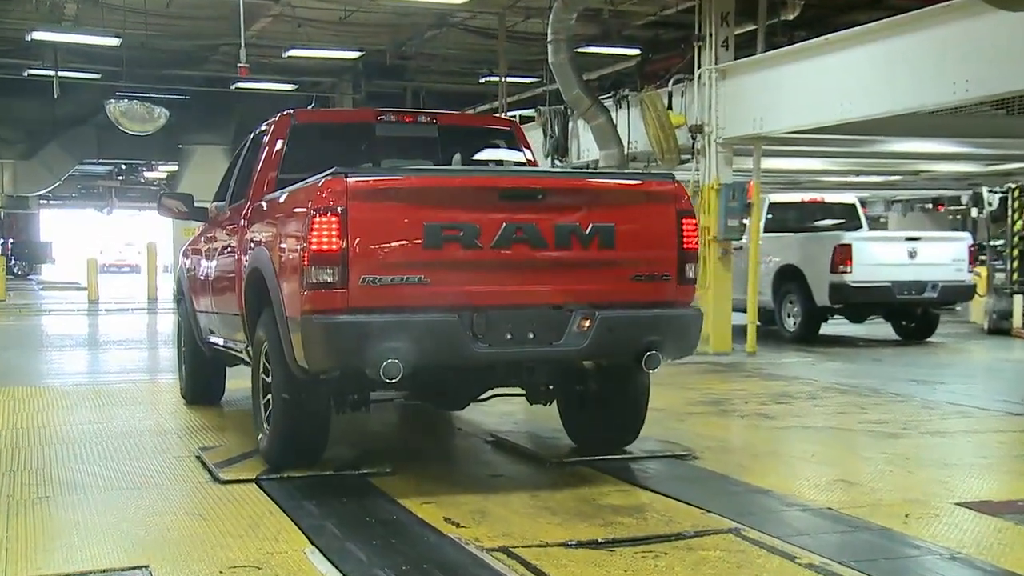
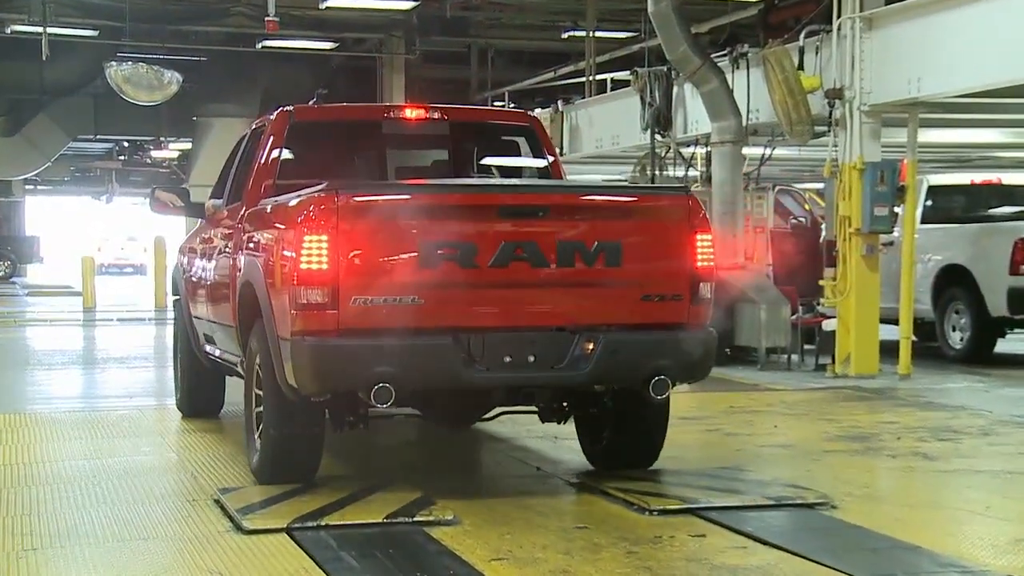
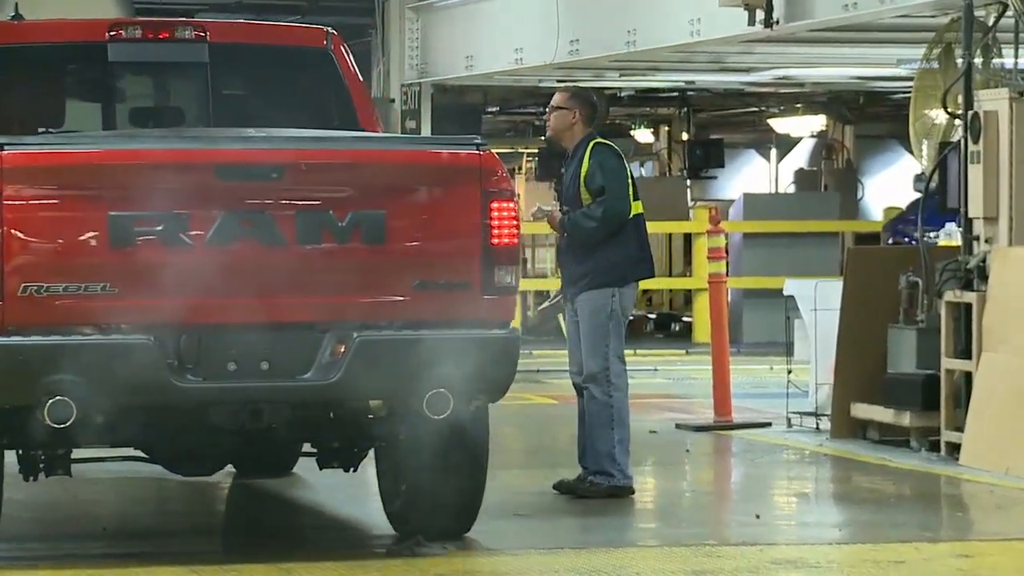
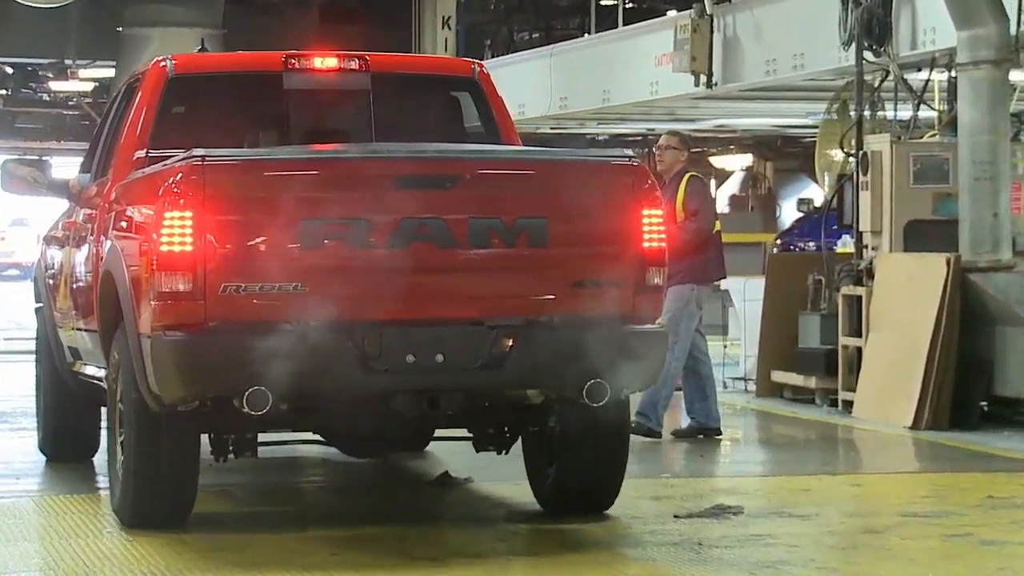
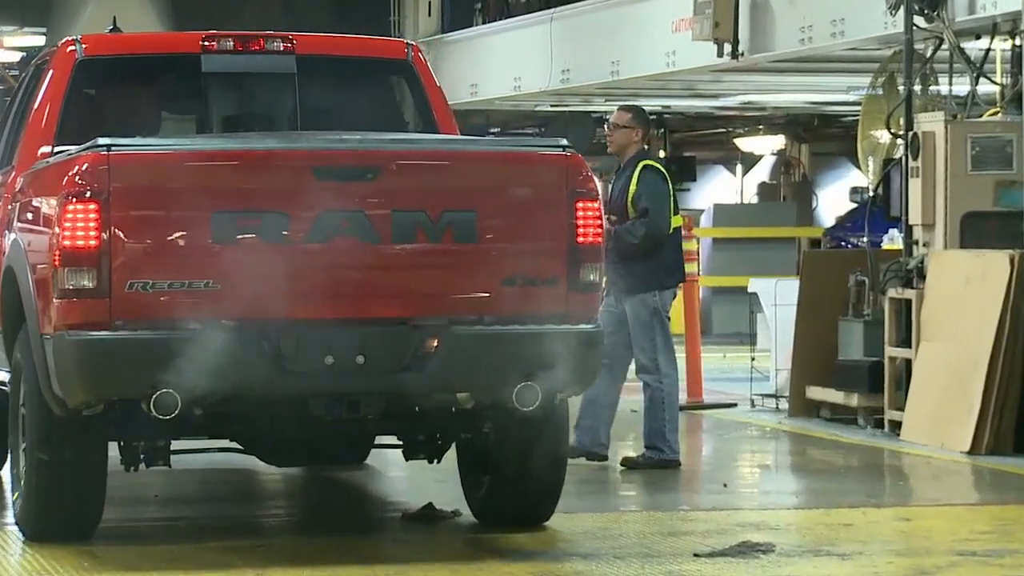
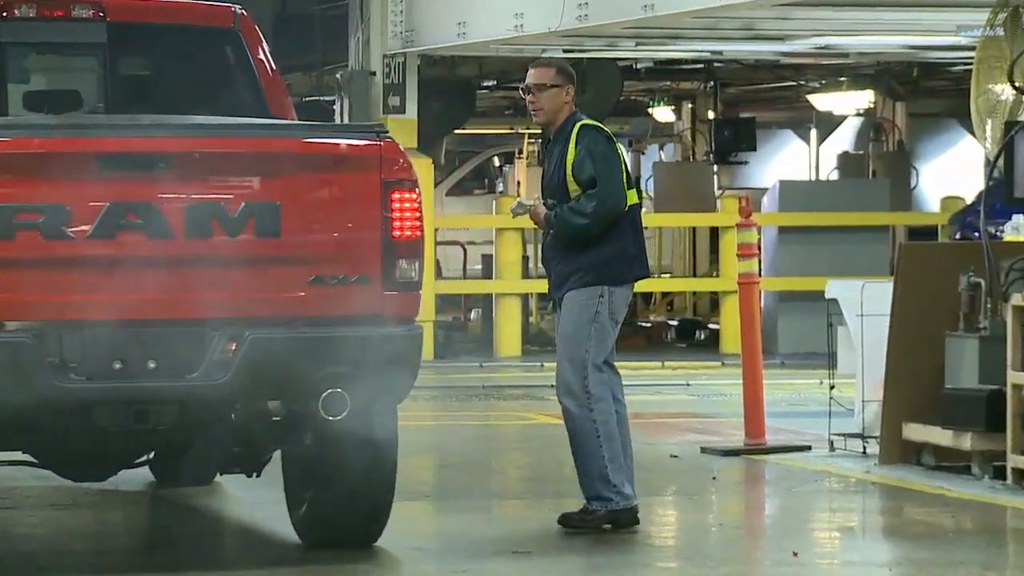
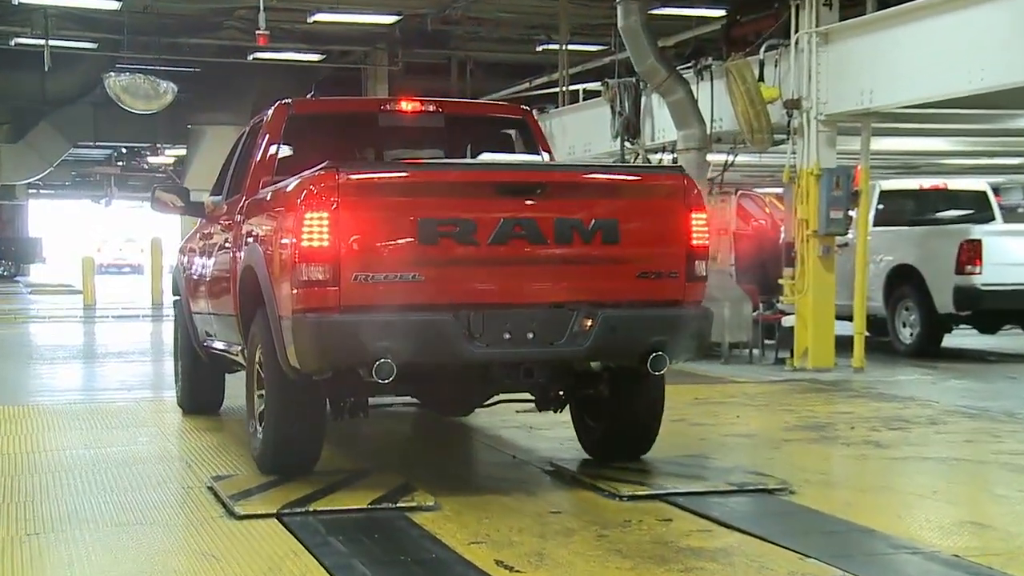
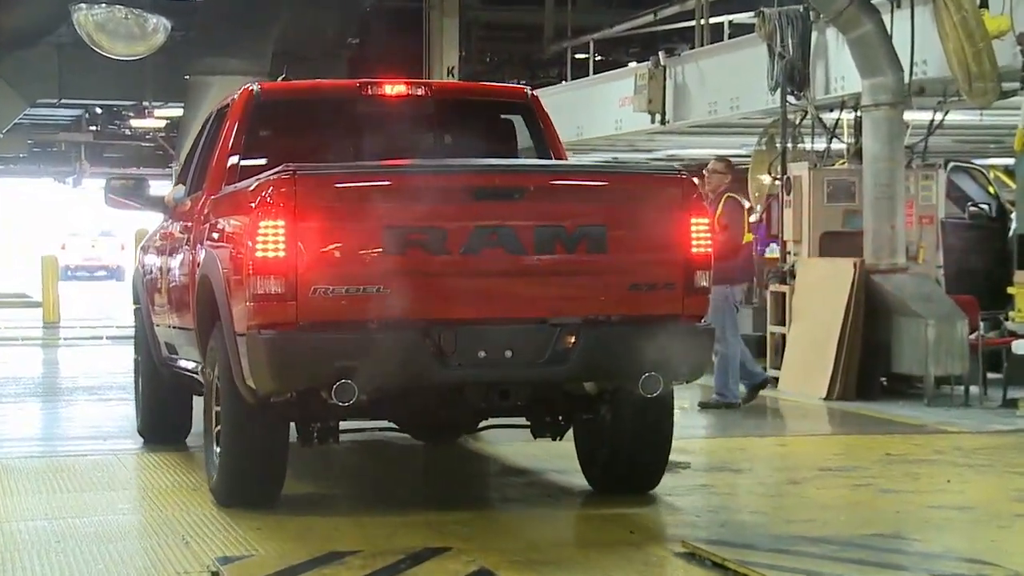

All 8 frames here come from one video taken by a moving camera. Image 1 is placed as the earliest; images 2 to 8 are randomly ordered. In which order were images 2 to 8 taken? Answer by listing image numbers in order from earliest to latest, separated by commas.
7, 2, 8, 4, 5, 3, 6
